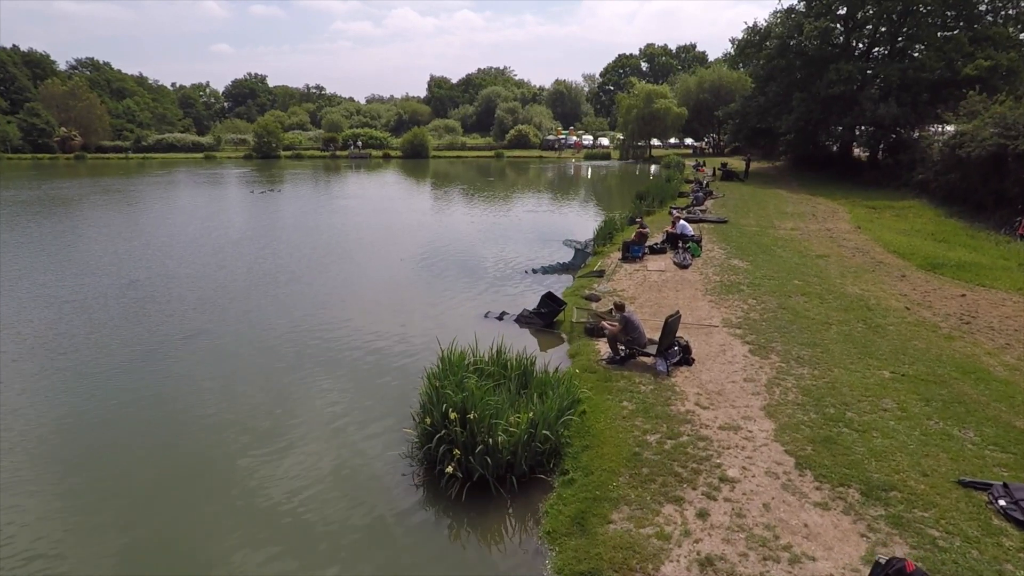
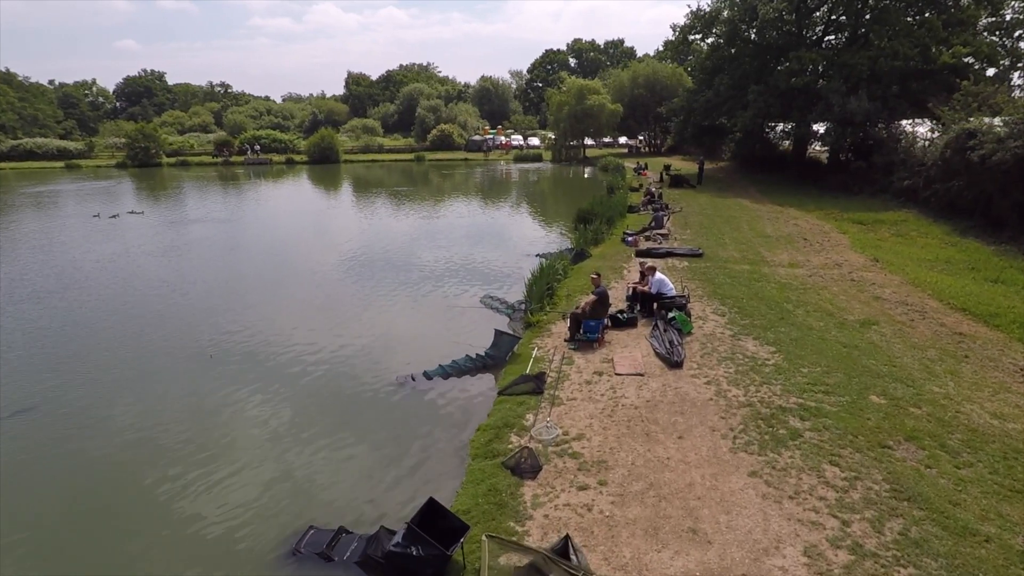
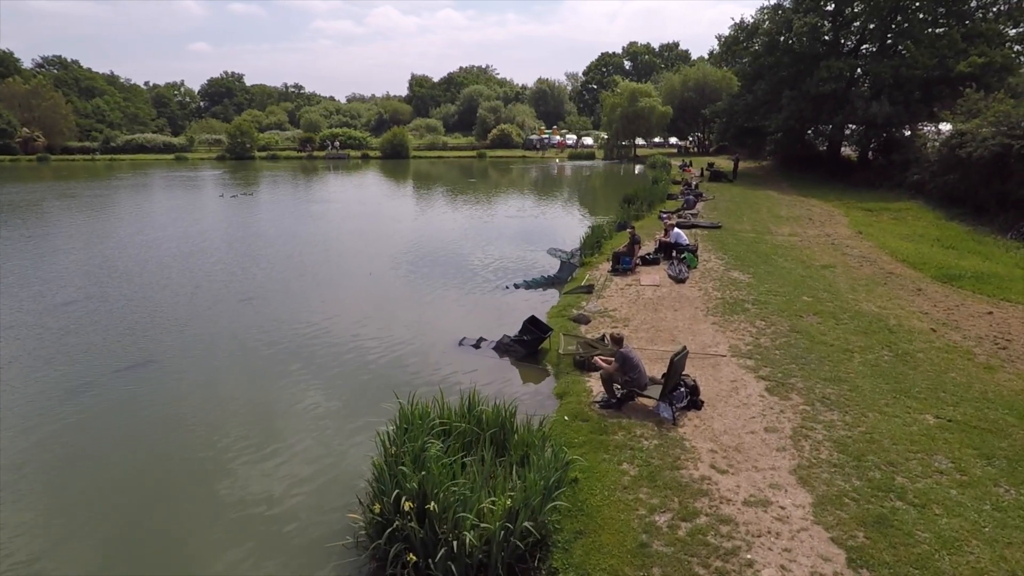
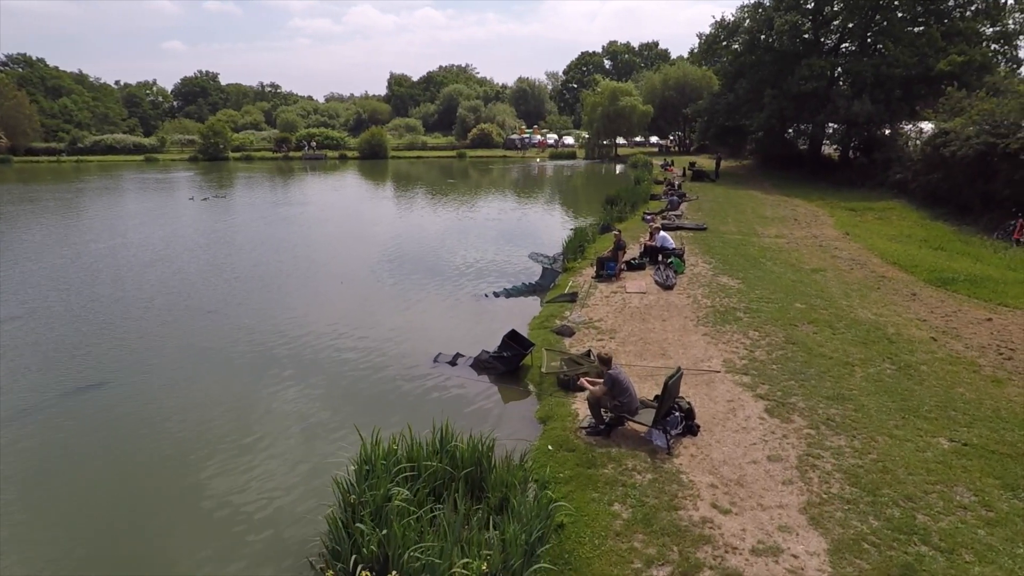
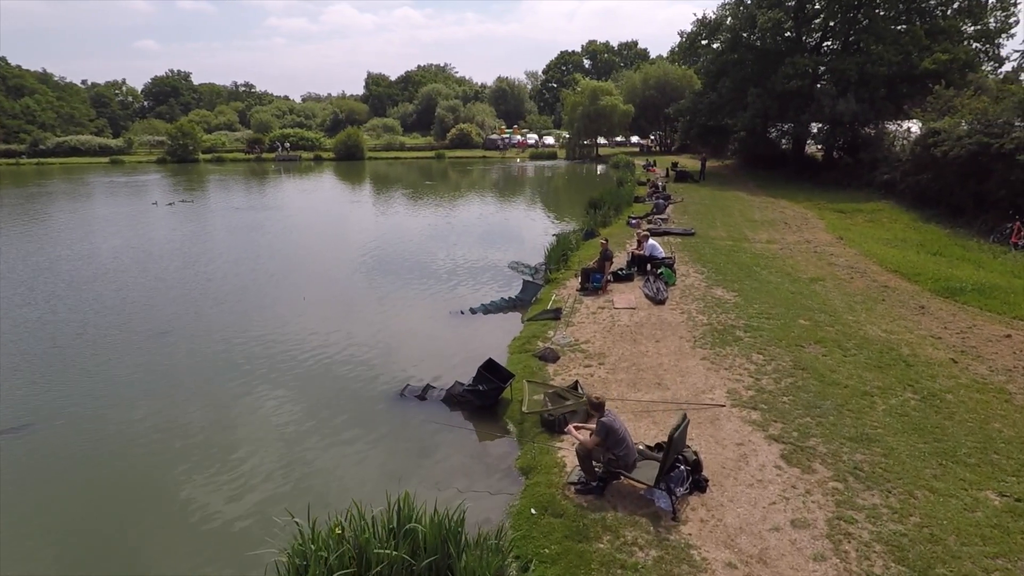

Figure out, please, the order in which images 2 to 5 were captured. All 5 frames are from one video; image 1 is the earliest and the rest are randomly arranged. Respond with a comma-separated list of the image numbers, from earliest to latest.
3, 4, 5, 2
